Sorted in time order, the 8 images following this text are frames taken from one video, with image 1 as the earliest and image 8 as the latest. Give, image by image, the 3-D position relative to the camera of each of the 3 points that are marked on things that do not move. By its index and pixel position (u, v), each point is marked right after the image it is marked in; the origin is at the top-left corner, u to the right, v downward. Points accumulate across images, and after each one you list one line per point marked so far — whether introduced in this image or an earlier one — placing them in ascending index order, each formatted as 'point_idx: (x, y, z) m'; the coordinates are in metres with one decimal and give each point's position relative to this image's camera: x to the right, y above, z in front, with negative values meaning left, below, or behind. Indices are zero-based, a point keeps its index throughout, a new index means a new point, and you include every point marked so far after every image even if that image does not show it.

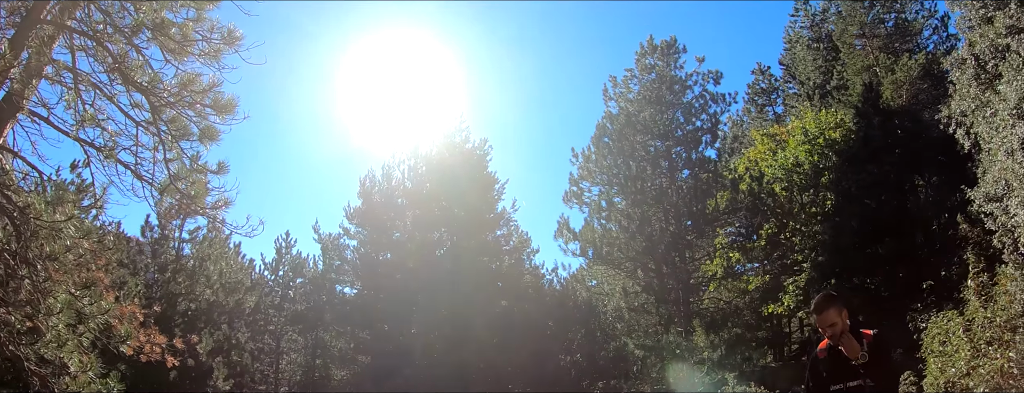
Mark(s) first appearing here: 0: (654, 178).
0: (+4.0, +0.5, +18.4) m
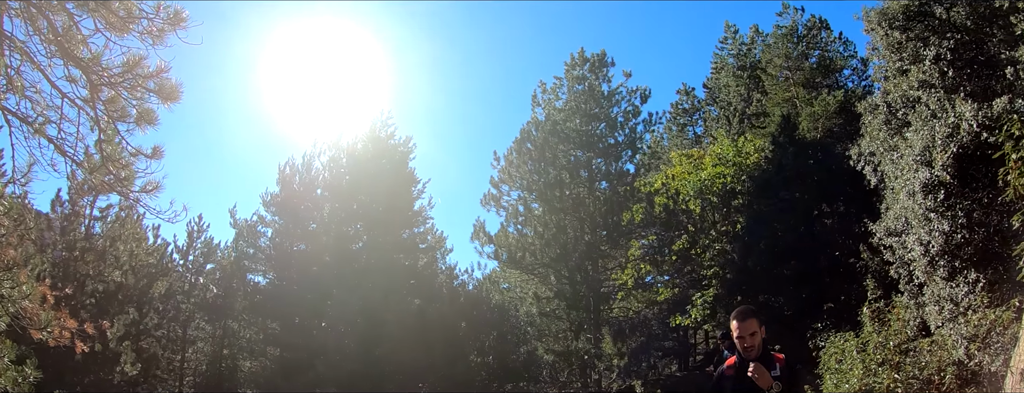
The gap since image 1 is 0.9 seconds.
0: (+1.7, +0.3, +18.6) m
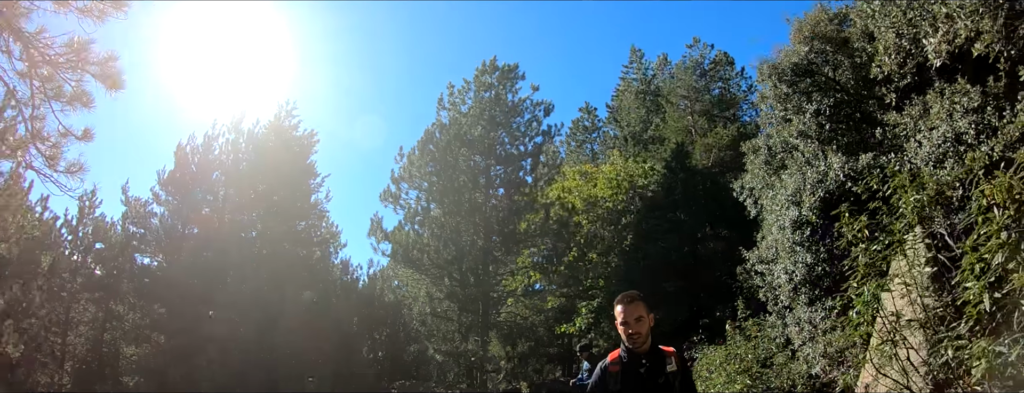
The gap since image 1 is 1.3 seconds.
0: (-1.5, +0.1, +19.2) m
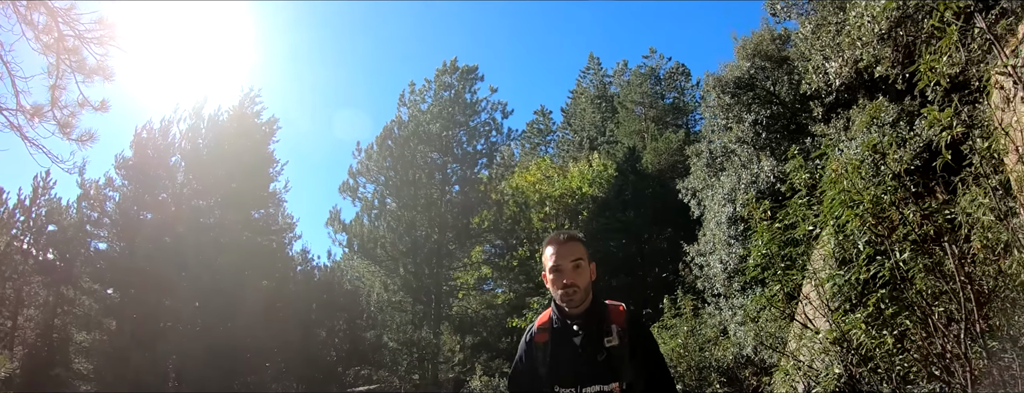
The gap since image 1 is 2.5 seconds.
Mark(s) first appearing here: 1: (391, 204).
0: (-2.9, +0.3, +19.7) m
1: (-4.1, -0.2, +19.5) m
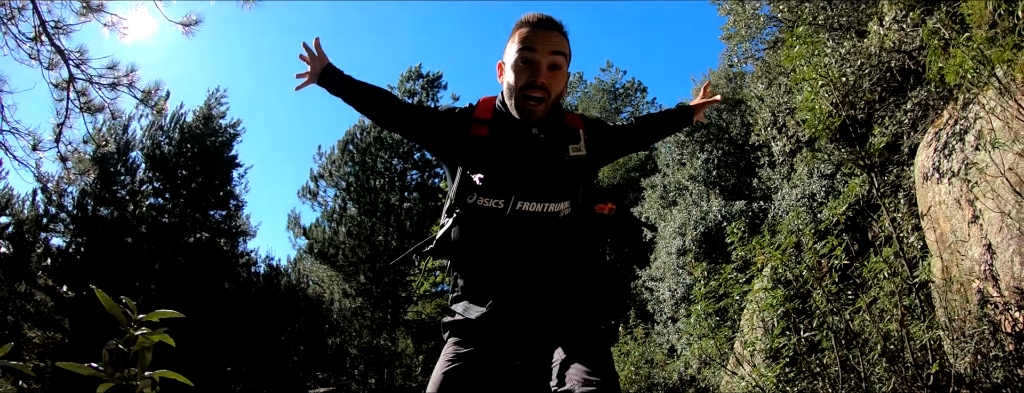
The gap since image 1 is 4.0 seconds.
0: (-4.2, 0.0, +20.0) m
1: (-5.4, -0.4, +19.7) m
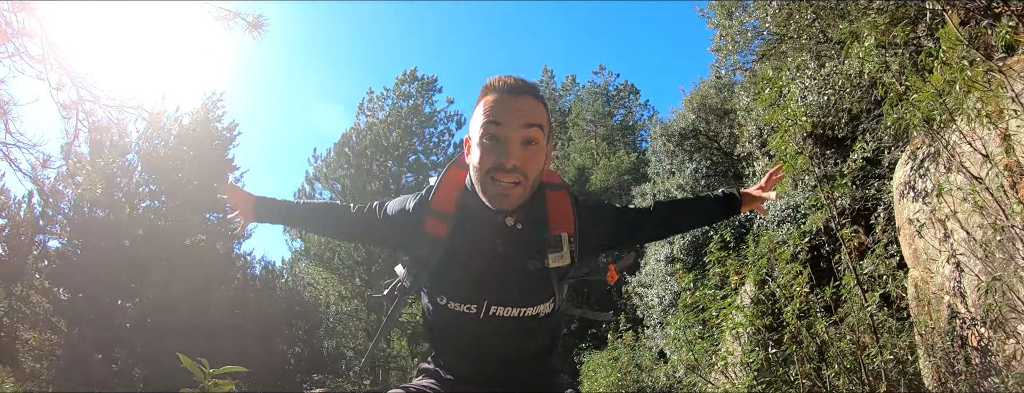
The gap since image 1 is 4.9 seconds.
0: (-4.4, -0.1, +20.3) m
1: (-5.6, -0.5, +19.9) m
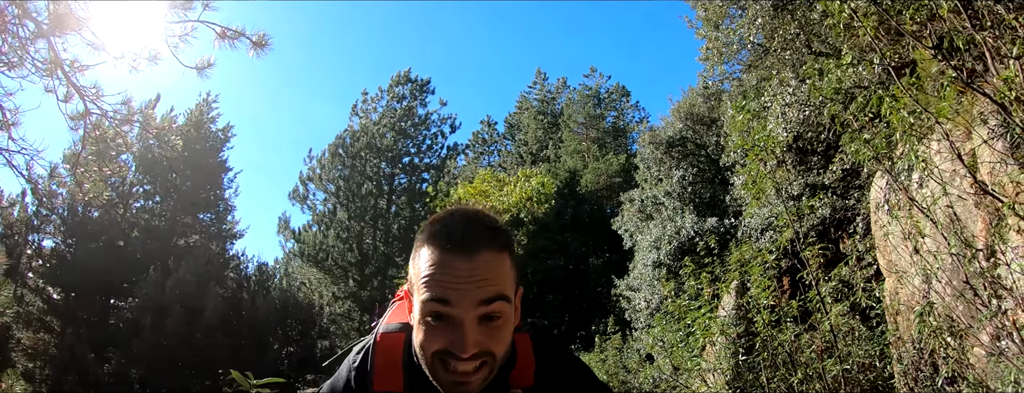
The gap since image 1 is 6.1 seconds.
0: (-4.7, -0.1, +20.5) m
1: (-5.9, -0.6, +20.1) m
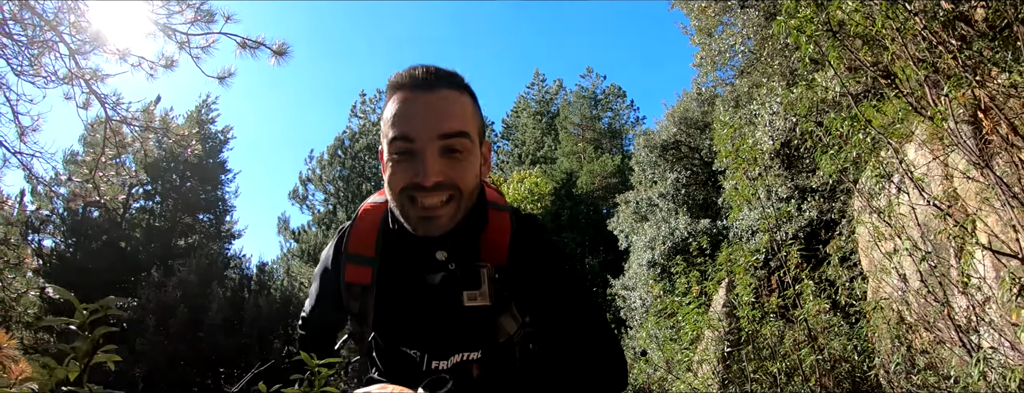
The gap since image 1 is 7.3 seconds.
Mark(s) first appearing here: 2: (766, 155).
0: (-4.8, -0.1, +20.7) m
1: (-6.0, -0.6, +20.4) m
2: (+3.5, +0.6, +7.9) m
